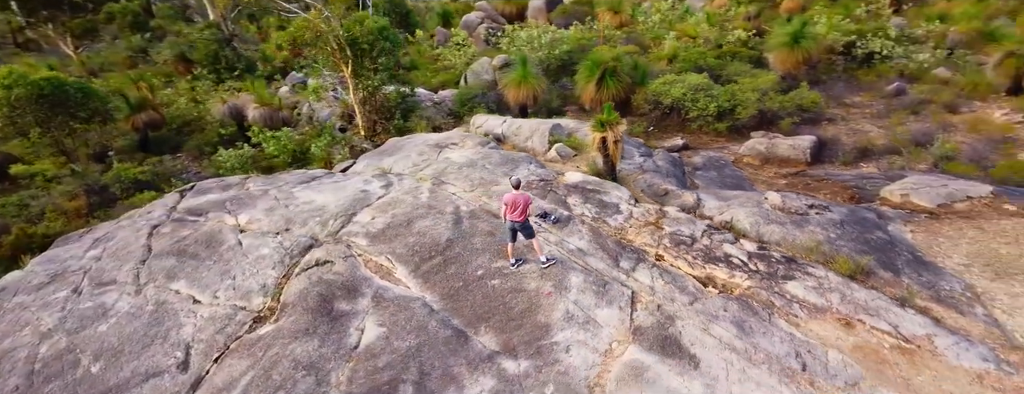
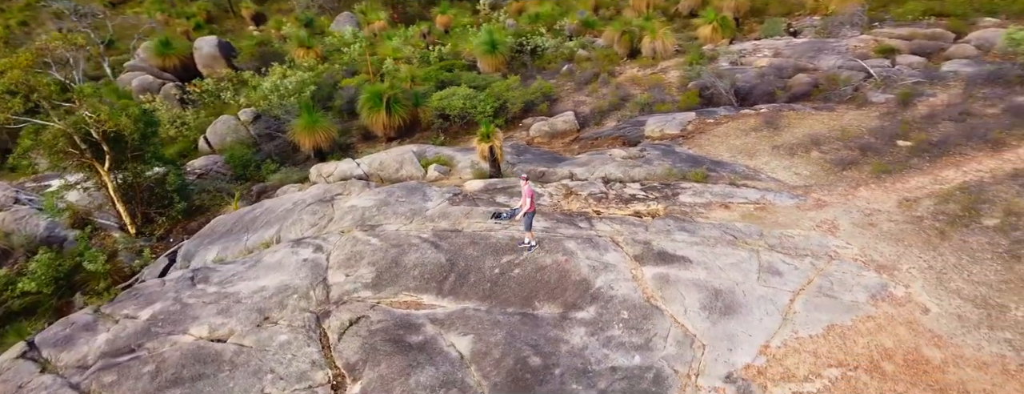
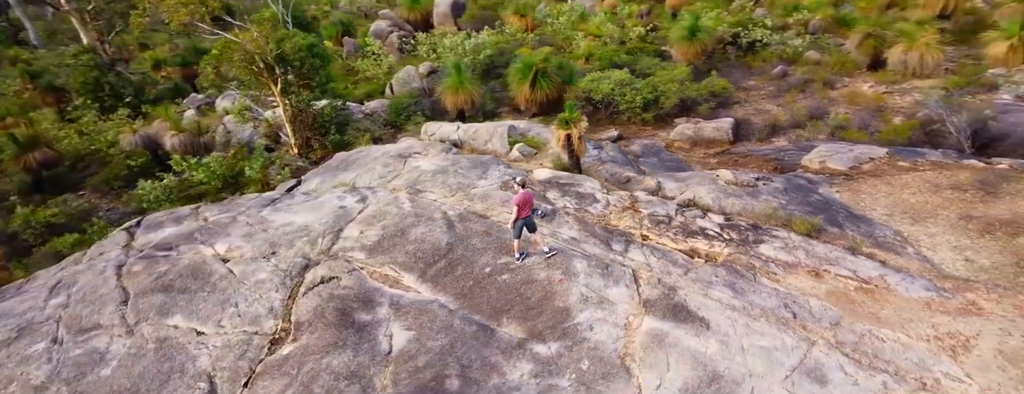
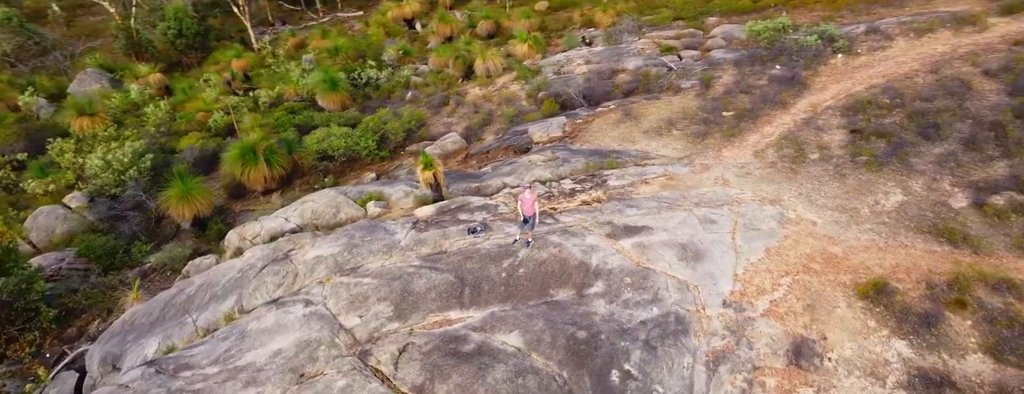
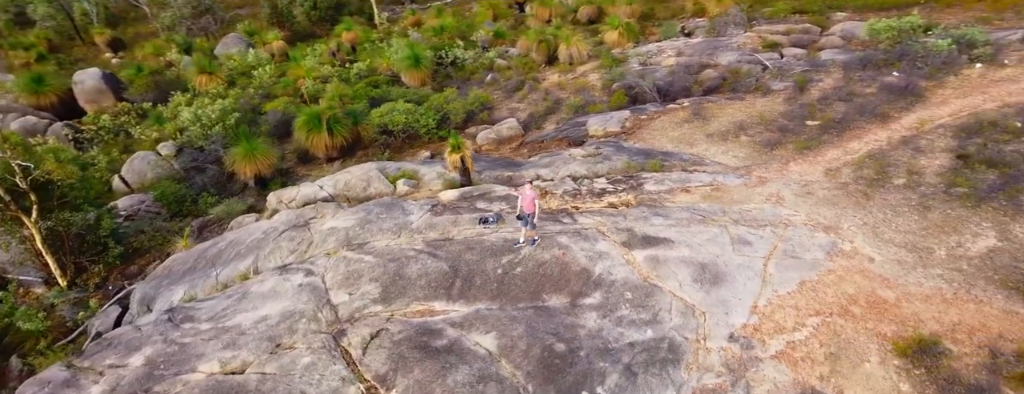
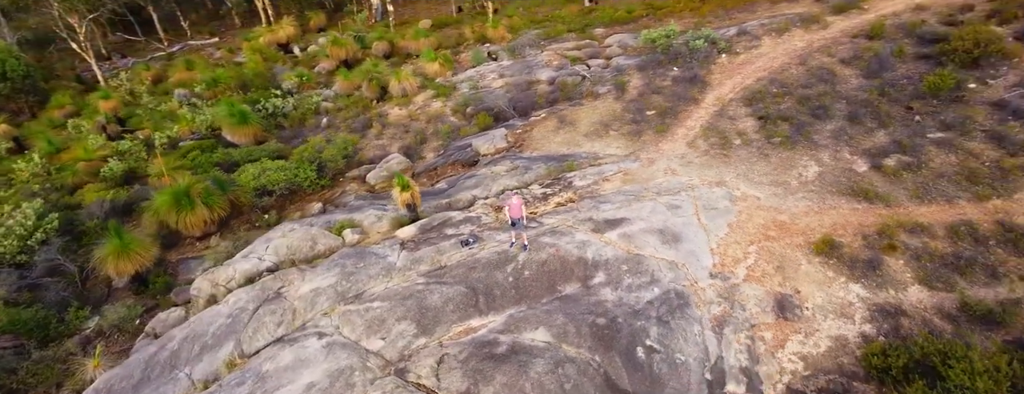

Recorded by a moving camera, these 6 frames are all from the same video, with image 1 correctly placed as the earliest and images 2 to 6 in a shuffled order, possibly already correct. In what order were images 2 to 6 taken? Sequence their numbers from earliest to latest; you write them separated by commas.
3, 2, 5, 4, 6
